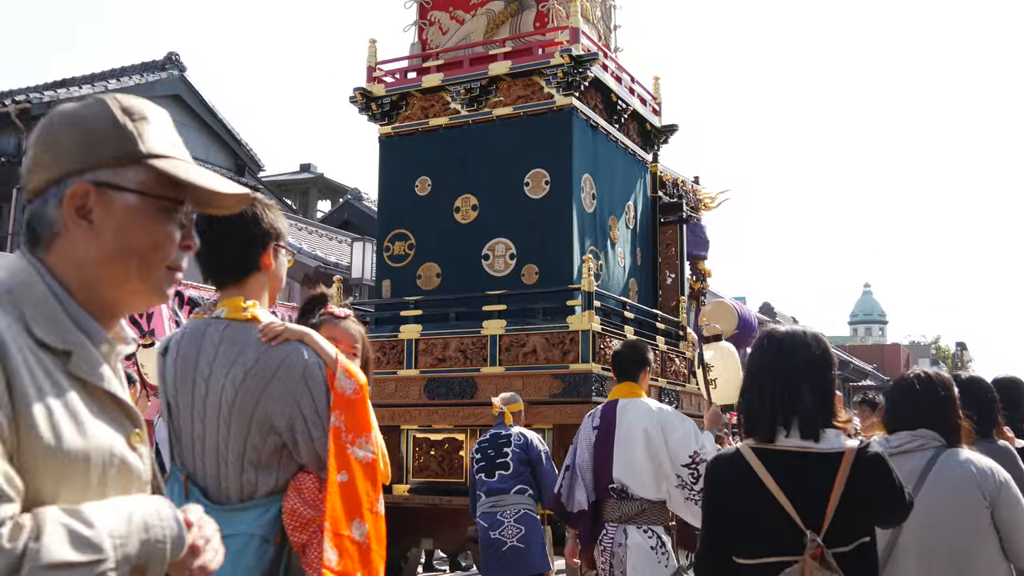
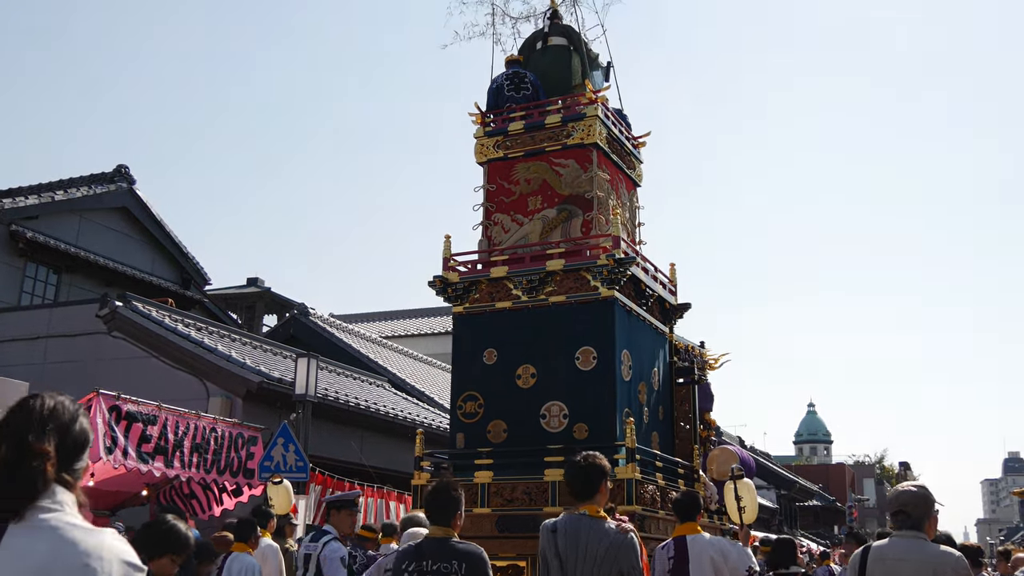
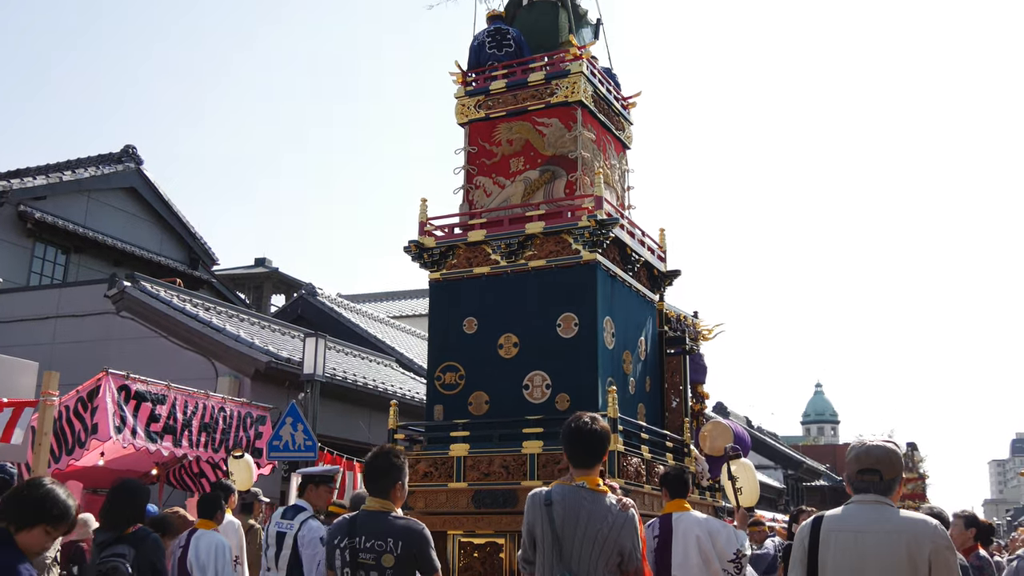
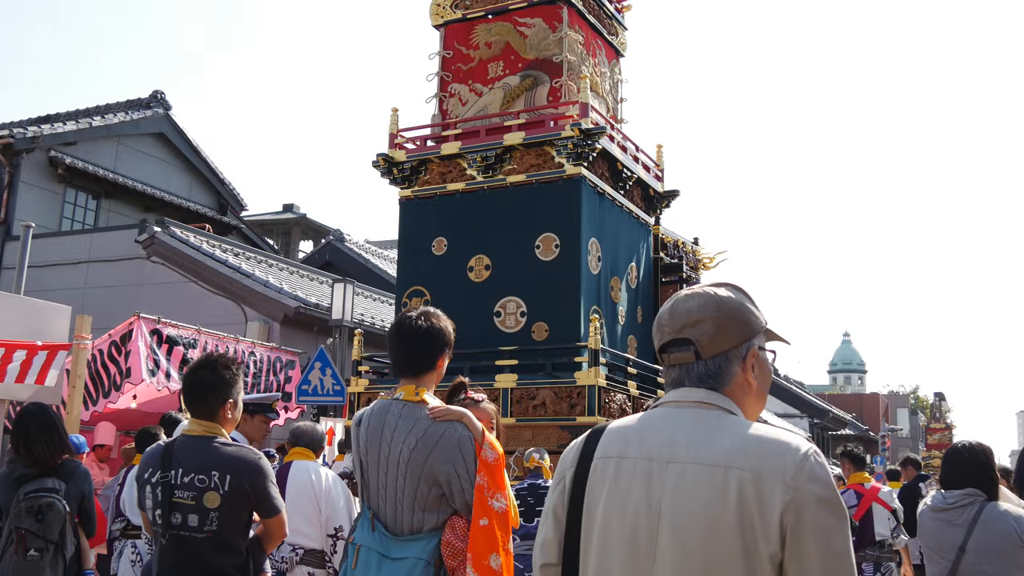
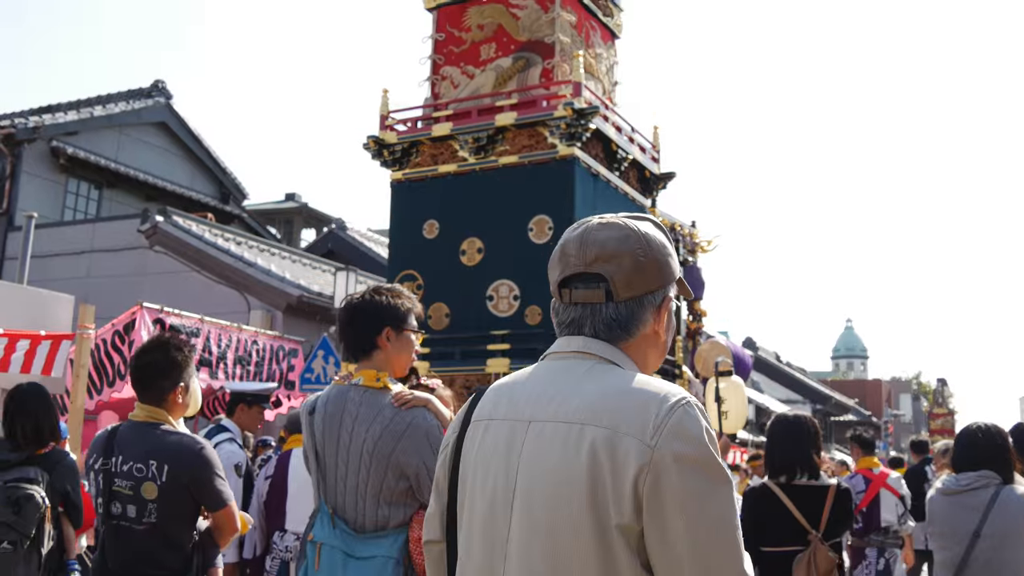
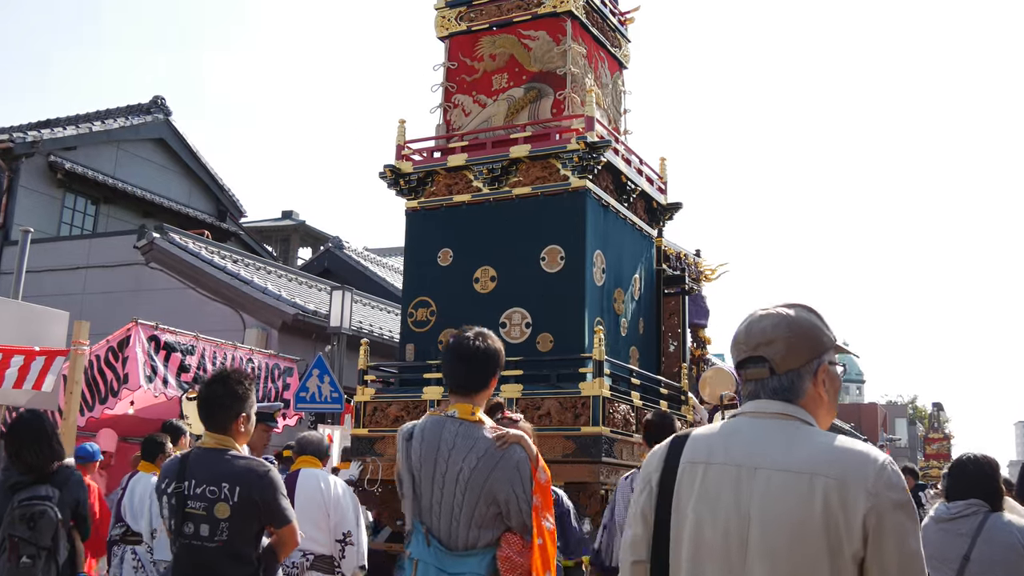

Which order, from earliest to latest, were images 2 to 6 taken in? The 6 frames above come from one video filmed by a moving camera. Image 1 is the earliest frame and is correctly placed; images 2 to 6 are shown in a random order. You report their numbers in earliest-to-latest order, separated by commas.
5, 4, 6, 3, 2
